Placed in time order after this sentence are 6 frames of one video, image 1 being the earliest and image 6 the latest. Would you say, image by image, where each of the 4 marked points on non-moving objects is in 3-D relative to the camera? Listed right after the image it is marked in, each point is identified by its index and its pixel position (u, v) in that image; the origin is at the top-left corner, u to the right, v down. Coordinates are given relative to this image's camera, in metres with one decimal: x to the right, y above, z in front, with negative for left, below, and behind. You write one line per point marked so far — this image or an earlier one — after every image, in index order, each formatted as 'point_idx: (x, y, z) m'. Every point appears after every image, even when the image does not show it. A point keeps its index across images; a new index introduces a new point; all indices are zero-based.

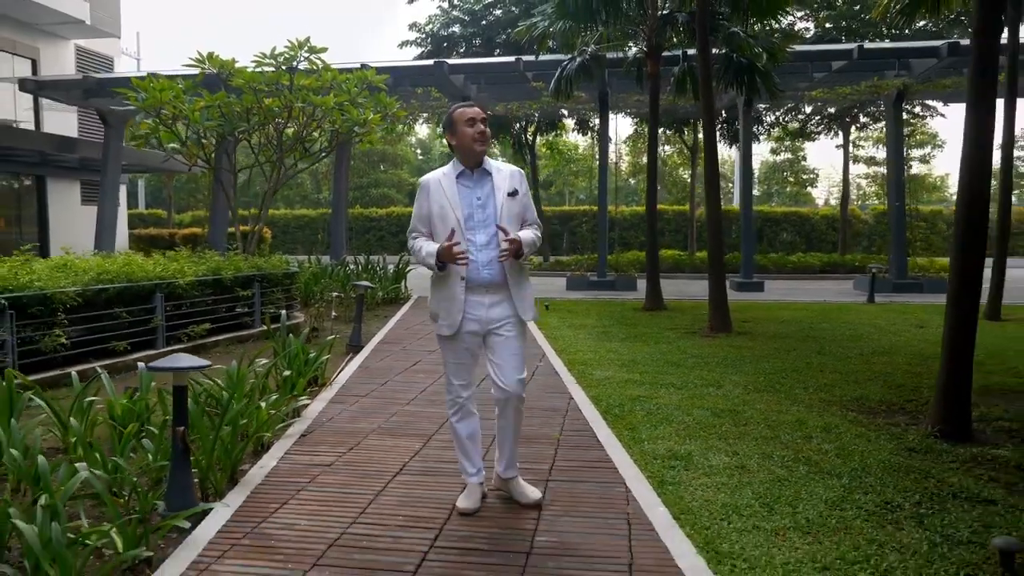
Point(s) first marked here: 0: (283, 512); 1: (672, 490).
0: (-1.1, -1.1, +3.8) m
1: (+0.8, -1.1, +4.1) m
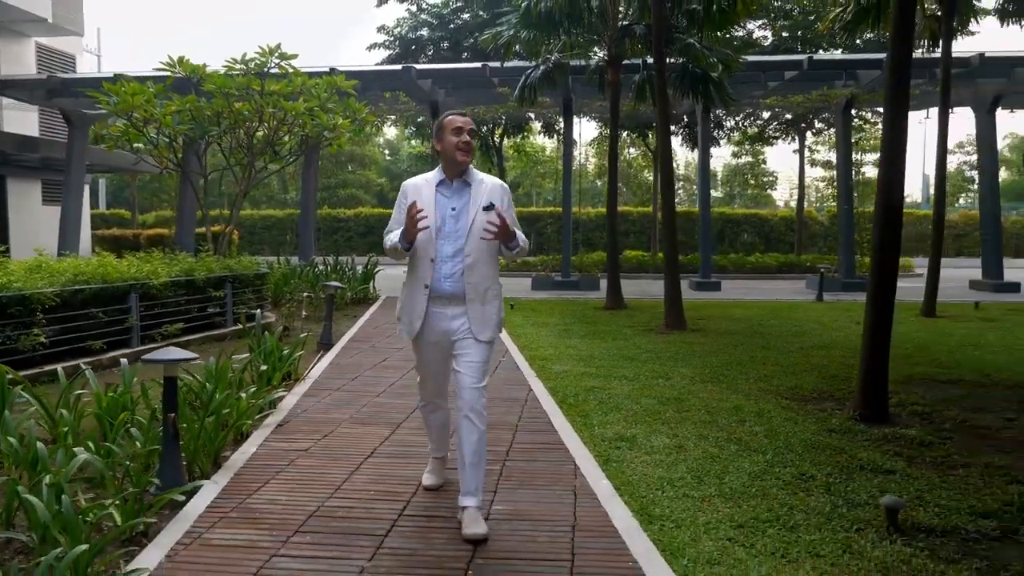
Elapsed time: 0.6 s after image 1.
0: (-1.3, -1.1, +4.2) m
1: (+0.6, -1.1, +4.6) m
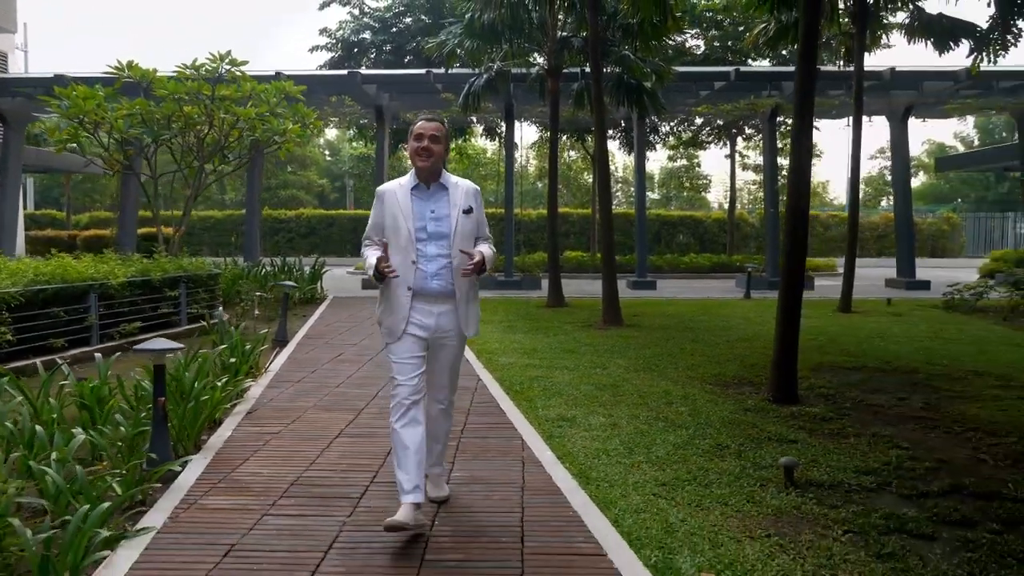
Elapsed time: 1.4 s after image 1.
0: (-1.6, -1.1, +4.7) m
1: (+0.3, -1.0, +5.3) m
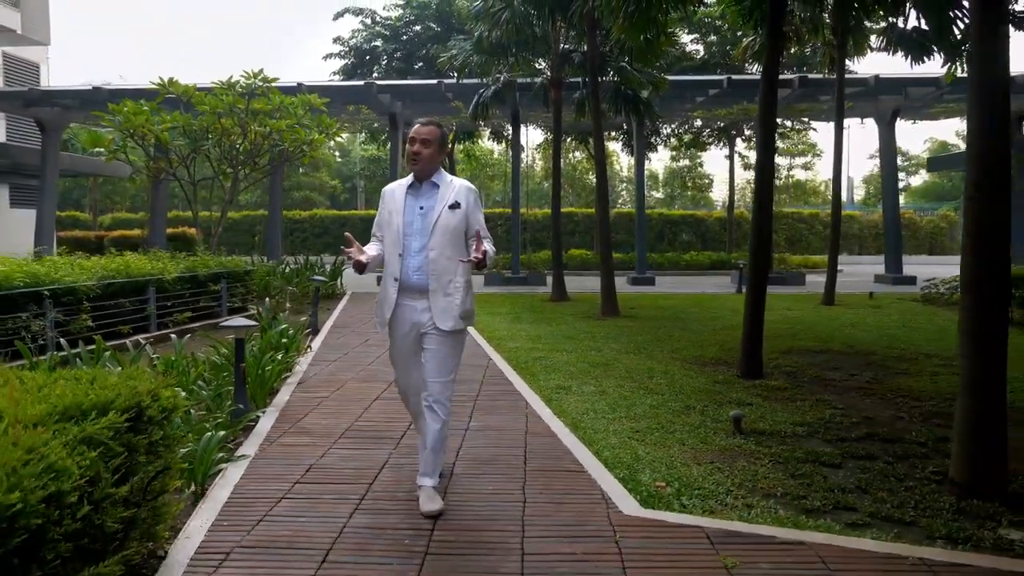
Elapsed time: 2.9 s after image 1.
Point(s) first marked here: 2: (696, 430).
0: (-1.5, -1.0, +5.9) m
1: (+0.4, -0.9, +6.5) m
2: (+1.3, -1.0, +5.6) m
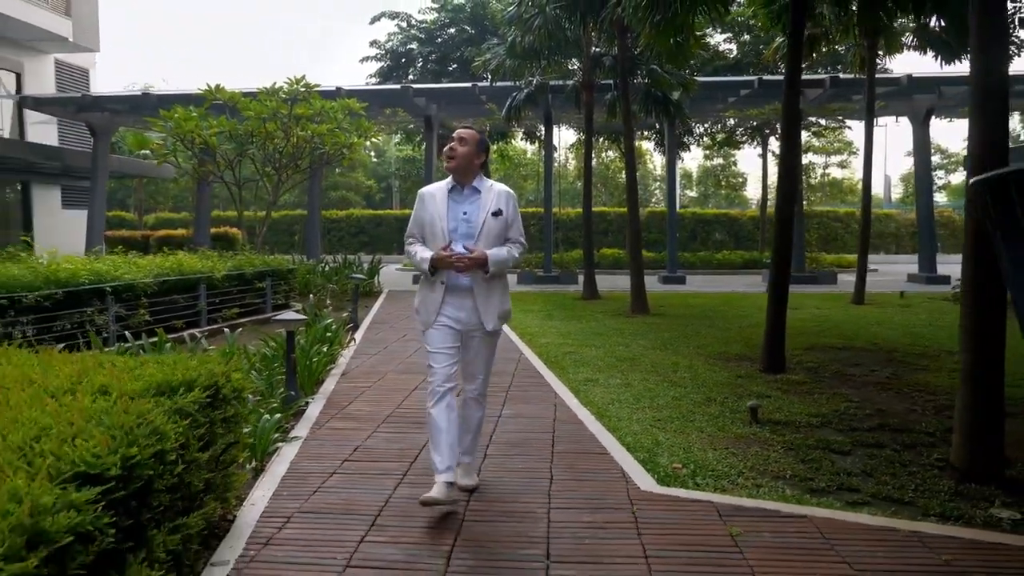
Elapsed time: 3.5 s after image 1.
0: (-1.3, -1.0, +6.4) m
1: (+0.6, -0.9, +6.9) m
2: (+1.6, -1.0, +6.0) m
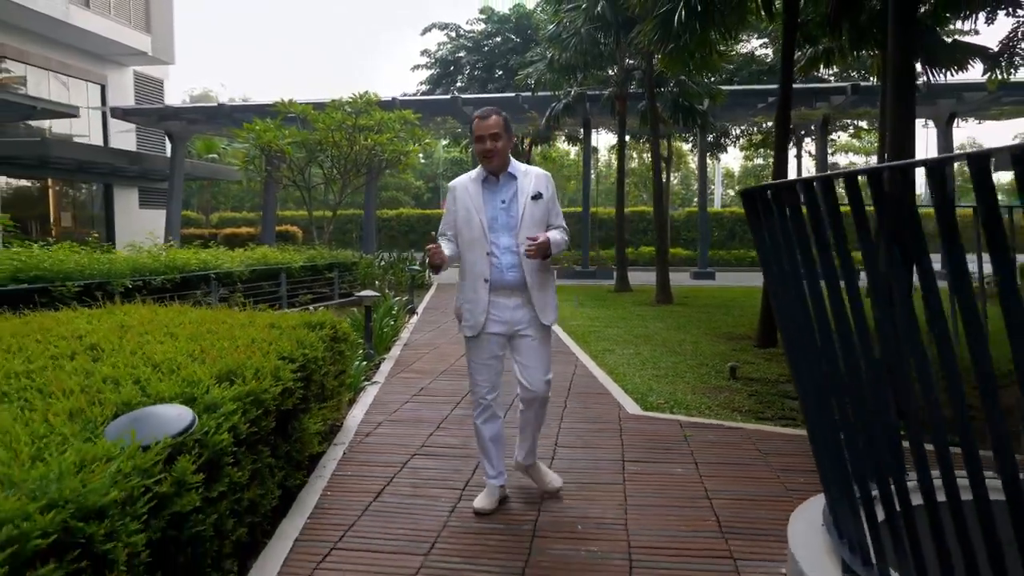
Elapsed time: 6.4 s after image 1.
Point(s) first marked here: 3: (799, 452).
0: (-1.0, -0.8, +8.1) m
1: (+1.0, -0.8, +8.5) m
2: (+1.8, -0.9, +7.5) m
3: (+1.8, -1.0, +4.9) m
